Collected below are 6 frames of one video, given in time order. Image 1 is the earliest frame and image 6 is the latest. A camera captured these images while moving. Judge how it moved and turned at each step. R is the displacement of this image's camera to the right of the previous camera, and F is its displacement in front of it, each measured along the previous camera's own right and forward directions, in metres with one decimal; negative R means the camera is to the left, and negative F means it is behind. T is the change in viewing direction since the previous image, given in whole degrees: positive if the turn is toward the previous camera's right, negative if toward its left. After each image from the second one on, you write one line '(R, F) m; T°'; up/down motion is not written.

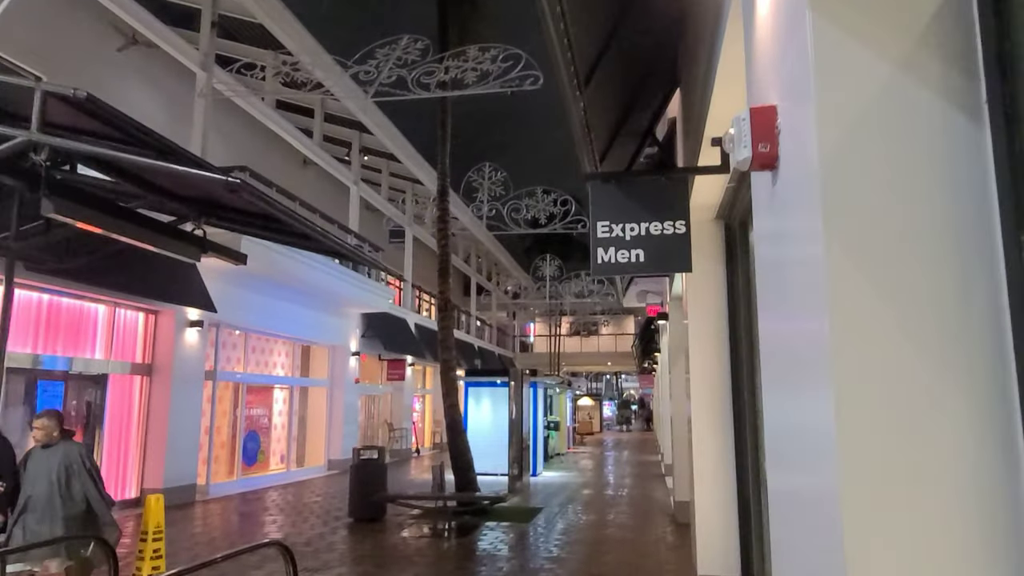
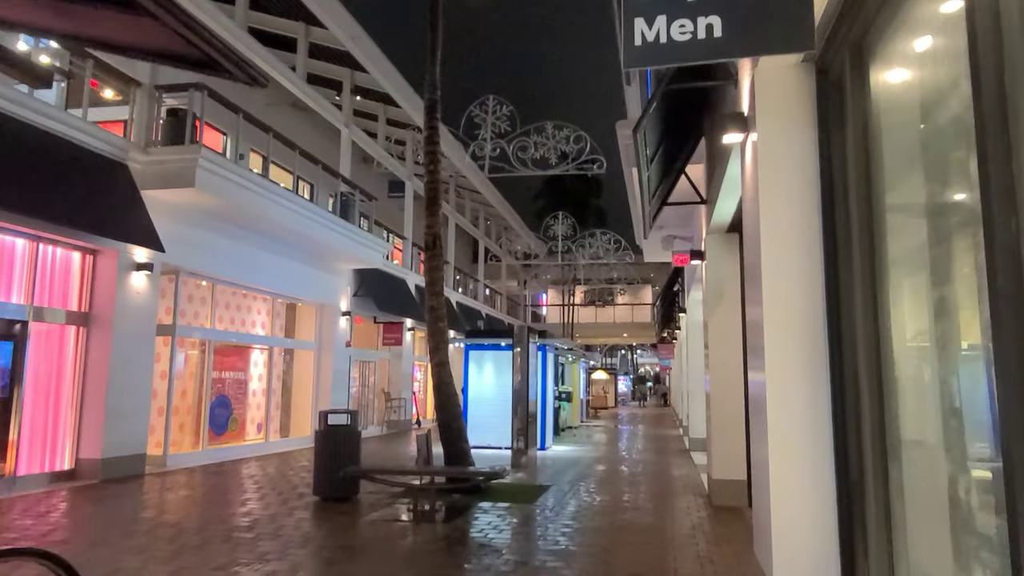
(+0.2, +2.0) m; -1°
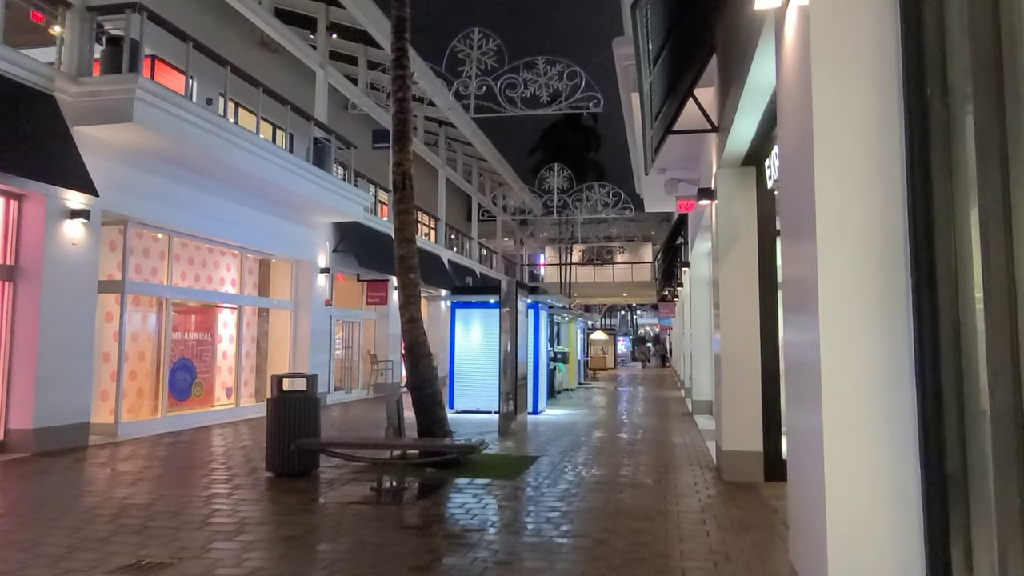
(+0.2, +1.2) m; 0°
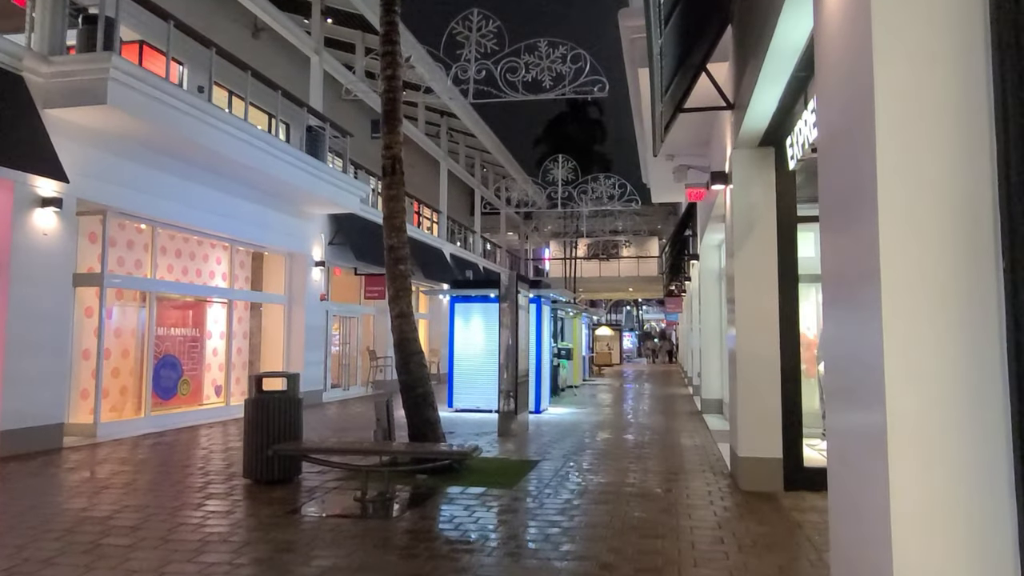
(+0.1, +0.6) m; 0°
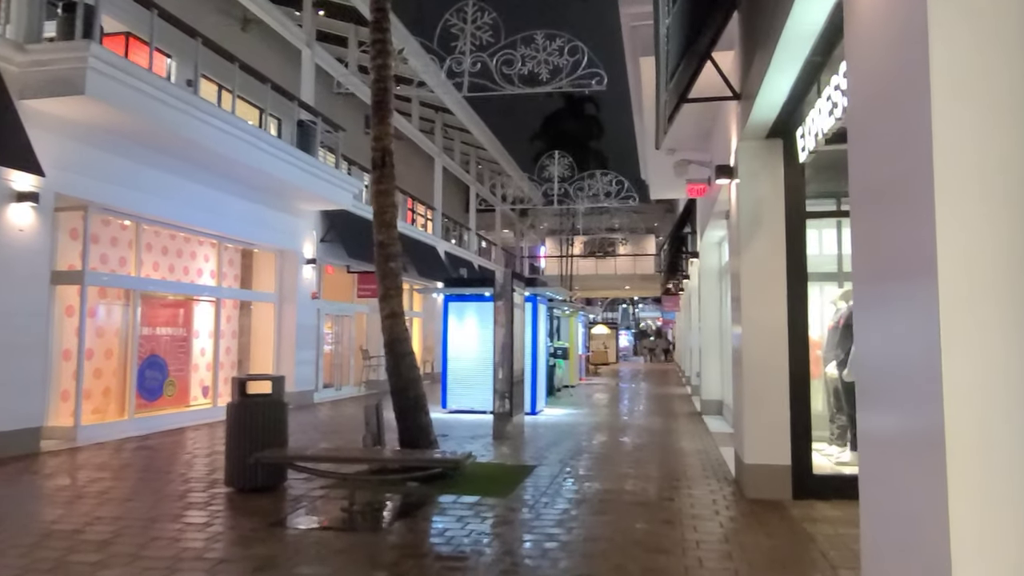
(0.0, +0.3) m; 0°
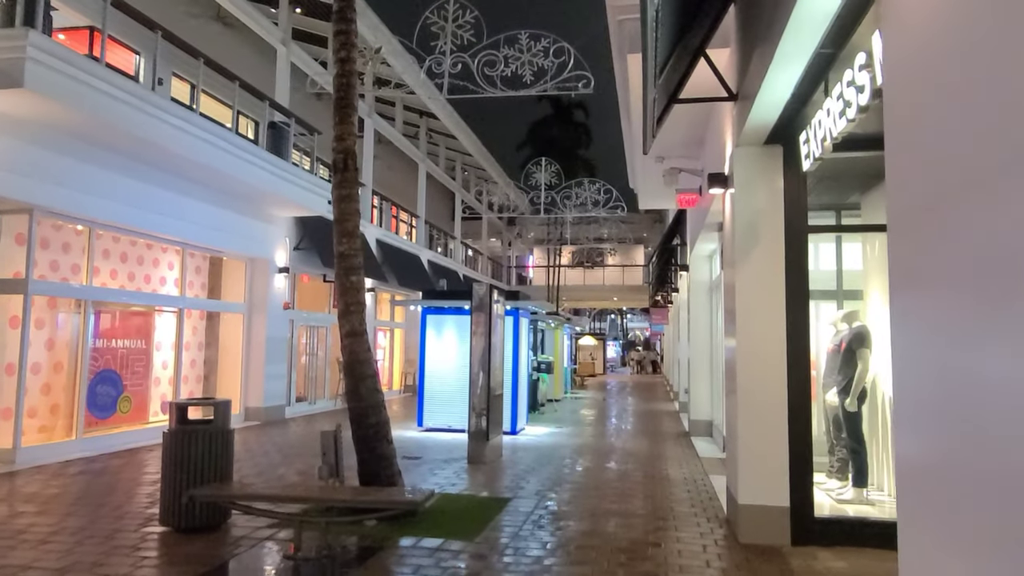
(+0.2, +0.7) m; +1°
